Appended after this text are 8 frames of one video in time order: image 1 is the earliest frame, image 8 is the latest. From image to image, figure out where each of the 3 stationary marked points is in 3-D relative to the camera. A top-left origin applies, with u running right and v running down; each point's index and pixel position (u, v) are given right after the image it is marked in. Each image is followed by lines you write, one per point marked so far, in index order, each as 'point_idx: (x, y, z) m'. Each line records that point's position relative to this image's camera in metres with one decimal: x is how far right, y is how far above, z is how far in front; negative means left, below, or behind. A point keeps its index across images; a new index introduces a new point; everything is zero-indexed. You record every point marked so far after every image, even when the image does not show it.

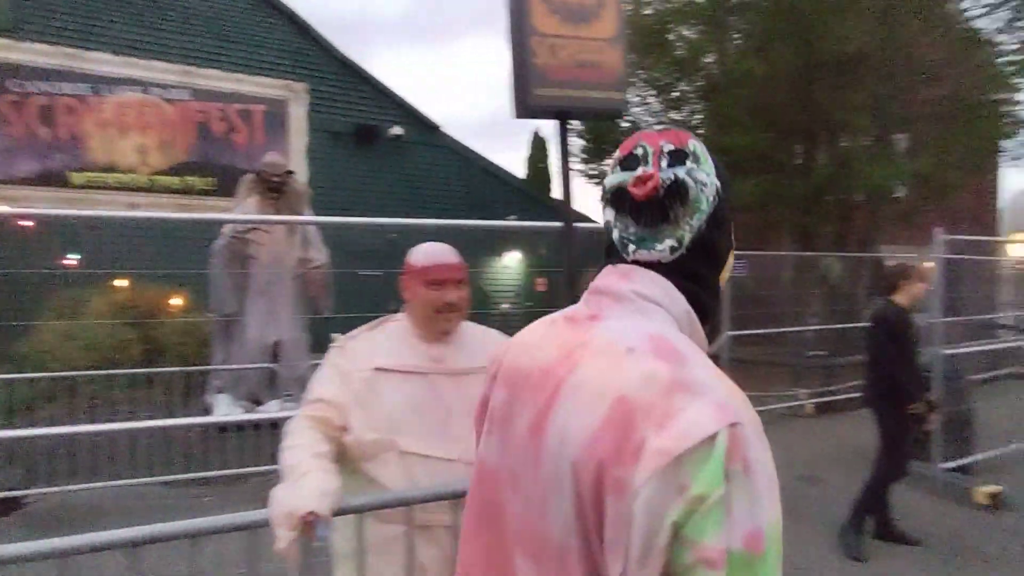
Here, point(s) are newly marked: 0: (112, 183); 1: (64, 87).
0: (-4.6, +1.2, +9.0) m
1: (-5.1, +2.3, +8.8) m
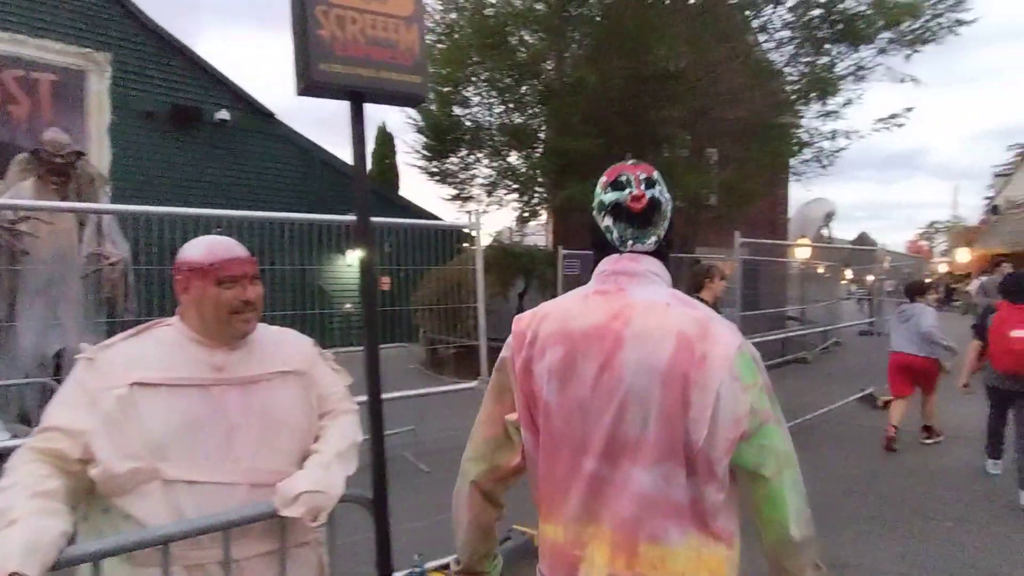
0: (-6.4, +1.3, +7.5) m
1: (-6.8, +2.3, +7.2) m
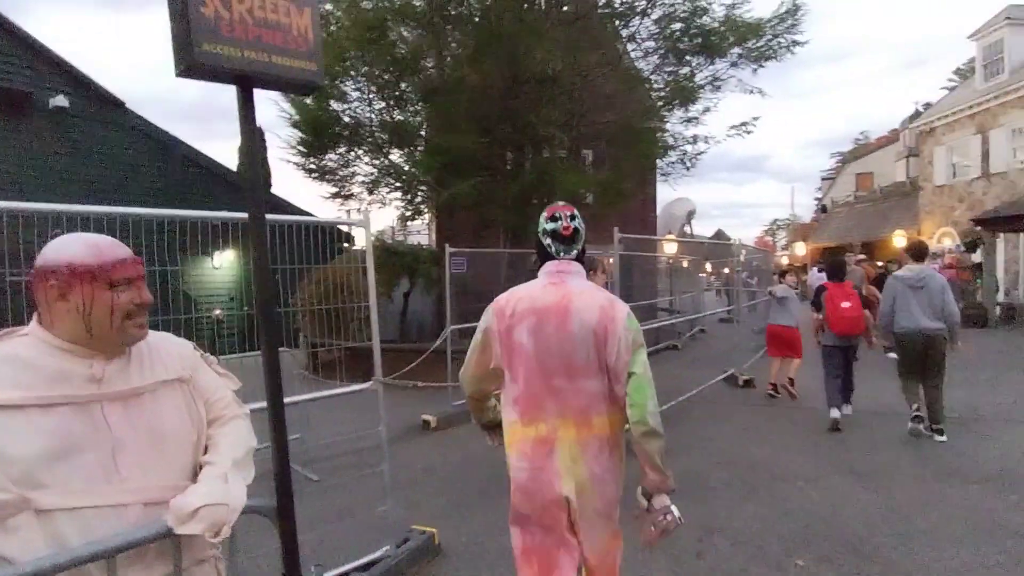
0: (-7.4, +1.2, +6.1) m
1: (-7.8, +2.2, +5.6) m
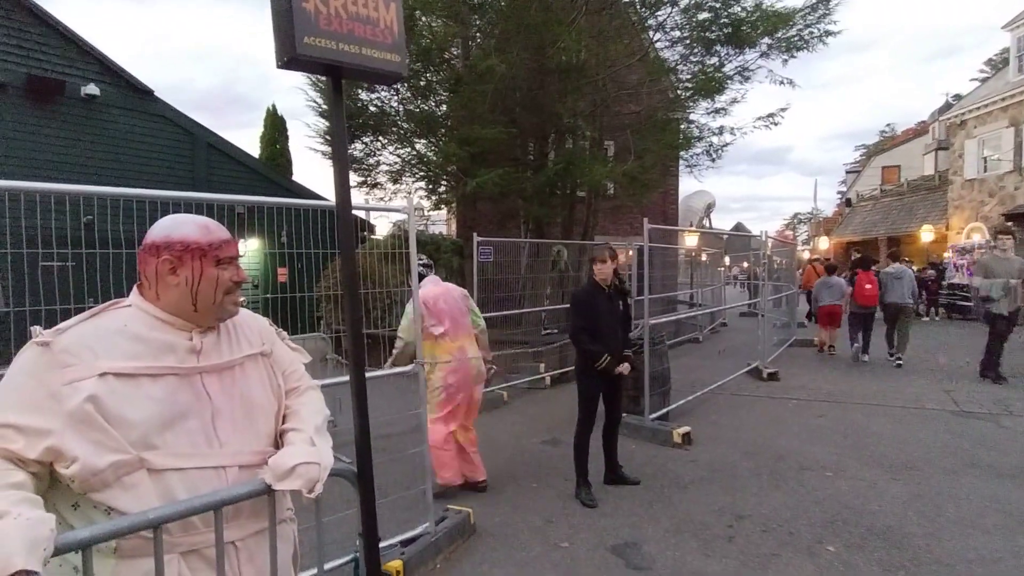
0: (-7.2, +1.3, +6.1) m
1: (-7.6, +2.4, +5.6) m
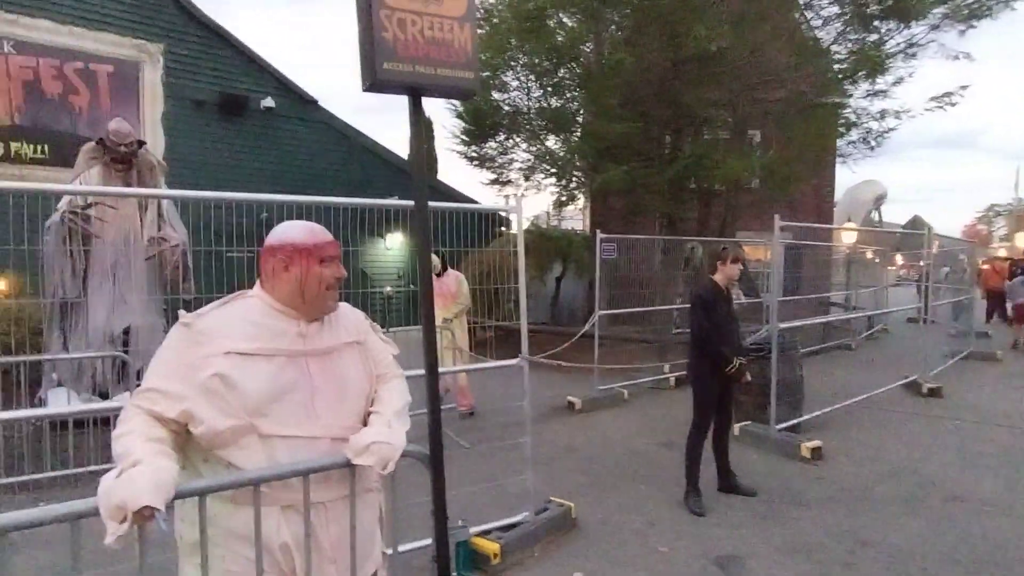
0: (-6.0, +1.5, +7.9) m
1: (-6.5, +2.5, +7.5) m
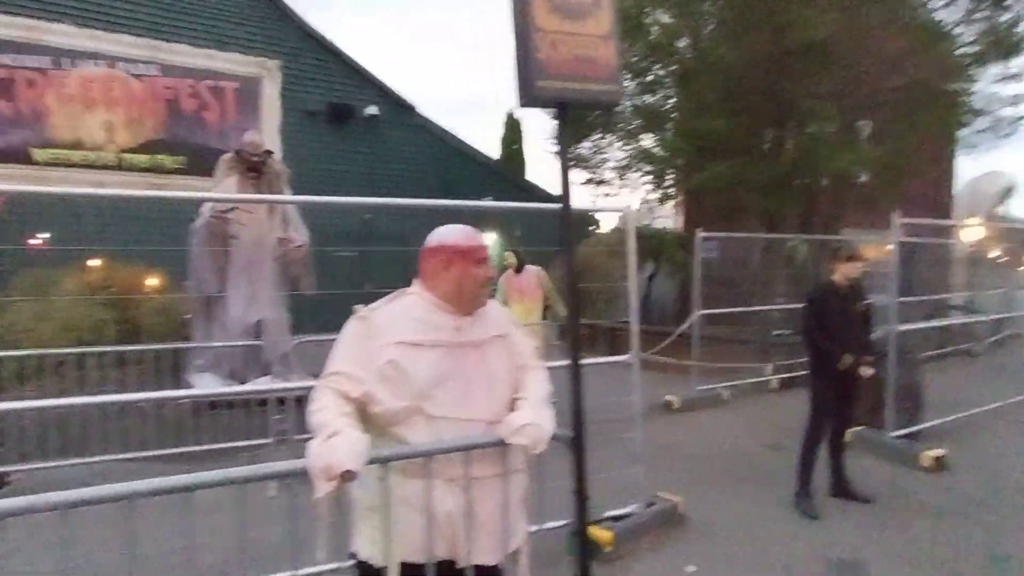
0: (-4.9, +1.5, +8.8) m
1: (-5.4, +2.5, +8.5) m
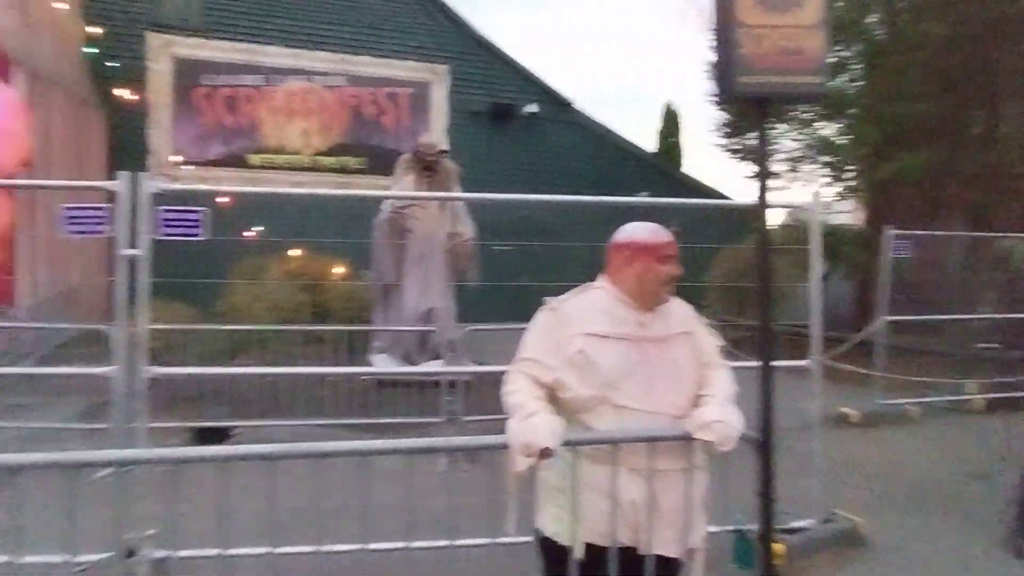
0: (-2.9, +1.6, +9.7) m
1: (-3.5, +2.6, +9.6) m
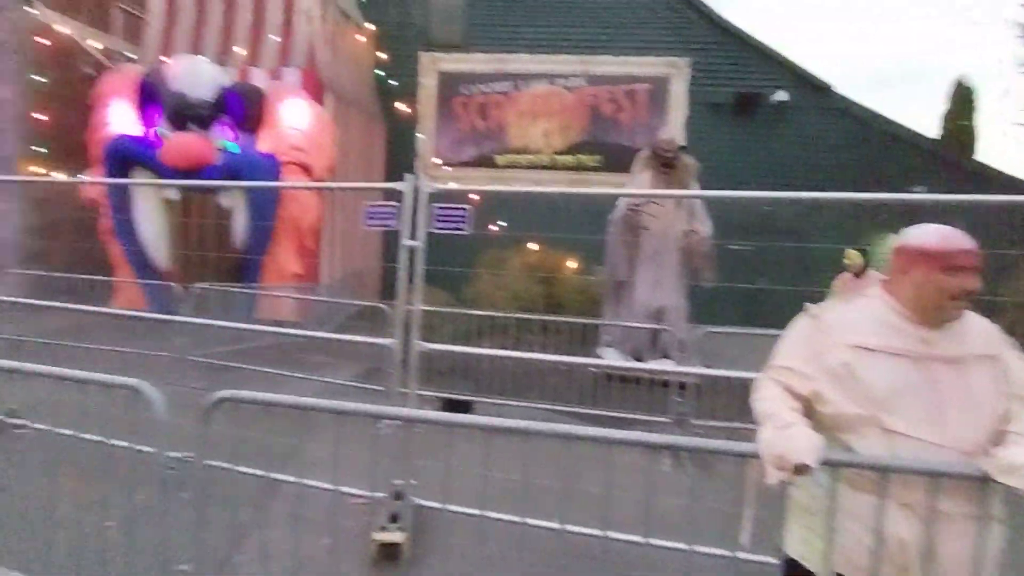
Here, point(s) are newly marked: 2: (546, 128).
0: (+0.1, +1.6, +10.1) m
1: (-0.4, +2.7, +10.2) m
2: (+0.5, +2.1, +10.1) m
